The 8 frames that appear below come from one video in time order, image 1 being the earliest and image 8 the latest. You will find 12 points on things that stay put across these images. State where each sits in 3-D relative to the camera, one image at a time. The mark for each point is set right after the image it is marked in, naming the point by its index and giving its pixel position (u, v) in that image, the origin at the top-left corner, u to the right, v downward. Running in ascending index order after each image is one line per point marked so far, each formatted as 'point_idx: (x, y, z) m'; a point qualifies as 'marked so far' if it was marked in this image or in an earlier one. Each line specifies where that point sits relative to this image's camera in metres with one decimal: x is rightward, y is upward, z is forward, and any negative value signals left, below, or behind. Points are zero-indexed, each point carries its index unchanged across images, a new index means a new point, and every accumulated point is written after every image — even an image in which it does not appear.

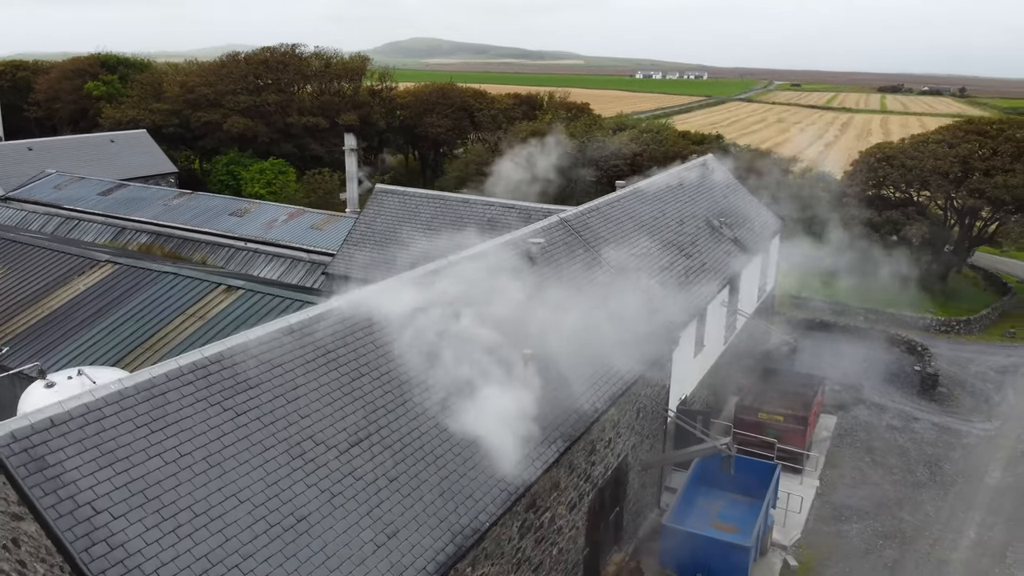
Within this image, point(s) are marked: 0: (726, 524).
0: (+3.0, -3.3, +11.8) m
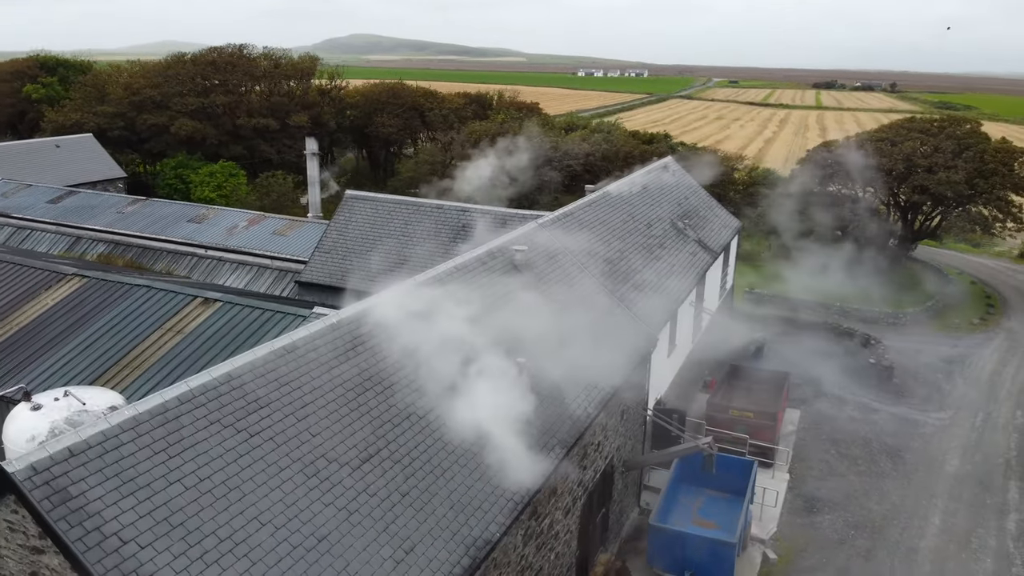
0: (+2.8, -3.3, +12.1) m
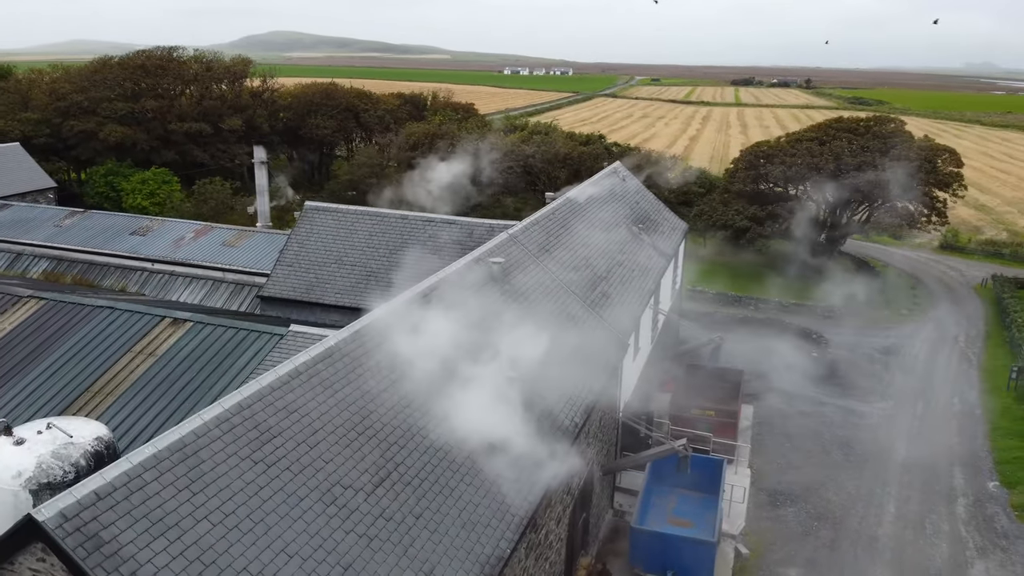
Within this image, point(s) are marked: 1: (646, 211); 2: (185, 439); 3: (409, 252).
0: (+2.5, -3.4, +12.4) m
1: (+3.2, +1.8, +19.9) m
2: (-2.4, -1.1, +6.1) m
3: (-1.8, +0.6, +14.6) m
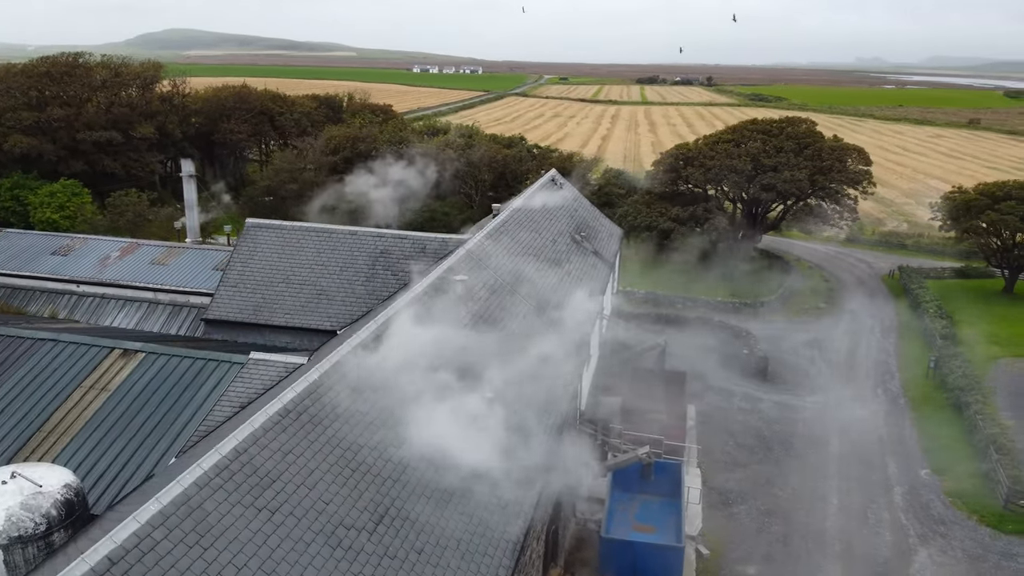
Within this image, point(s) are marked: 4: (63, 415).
0: (+2.0, -3.6, +12.6) m
1: (+1.7, +1.7, +20.1) m
2: (-2.3, -1.4, +5.9) m
3: (-2.6, +0.3, +14.3) m
4: (-5.4, -1.5, +10.1) m
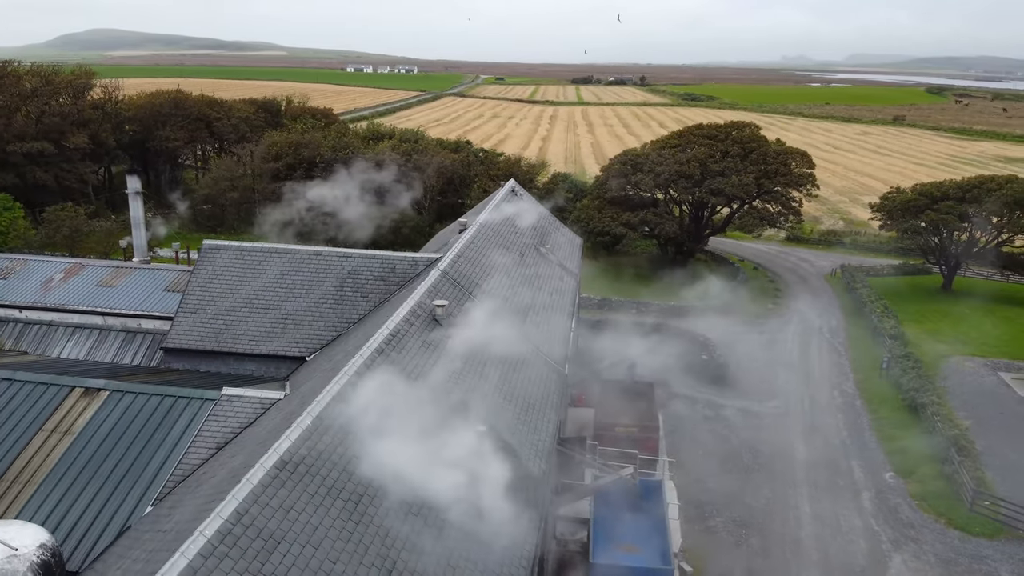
0: (+1.8, -3.9, +12.5) m
1: (+0.8, +1.4, +20.0) m
2: (-2.1, -1.8, +5.5) m
3: (-3.1, -0.1, +13.9) m
4: (-5.5, -1.9, +9.4) m
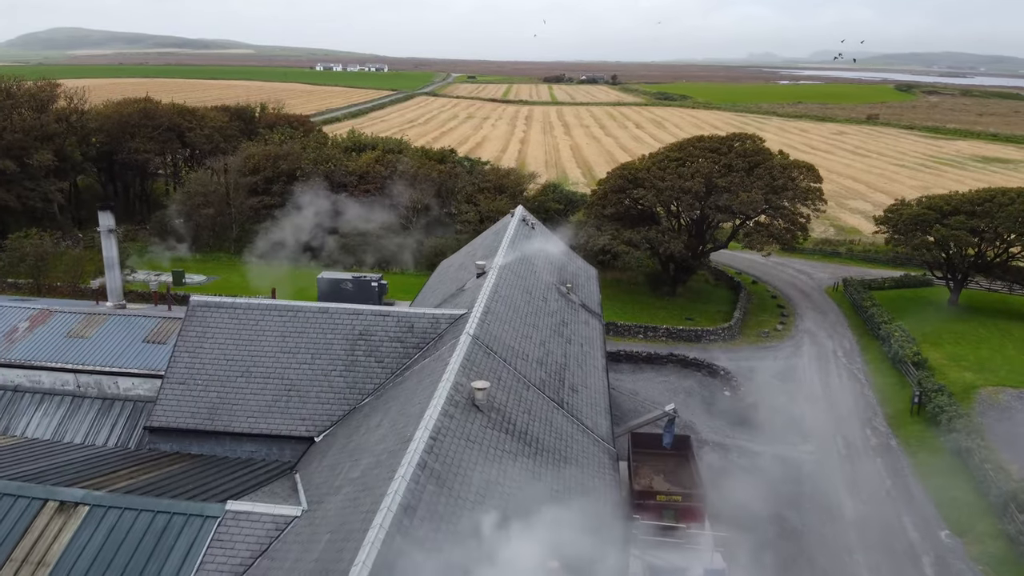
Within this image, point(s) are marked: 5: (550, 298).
0: (+2.4, -4.7, +10.9) m
1: (+1.1, +0.5, +18.3) m
2: (-1.3, -2.7, +3.8) m
3: (-2.5, -1.0, +12.1) m
4: (-4.8, -2.9, +7.6) m
5: (+0.7, -0.1, +15.5) m
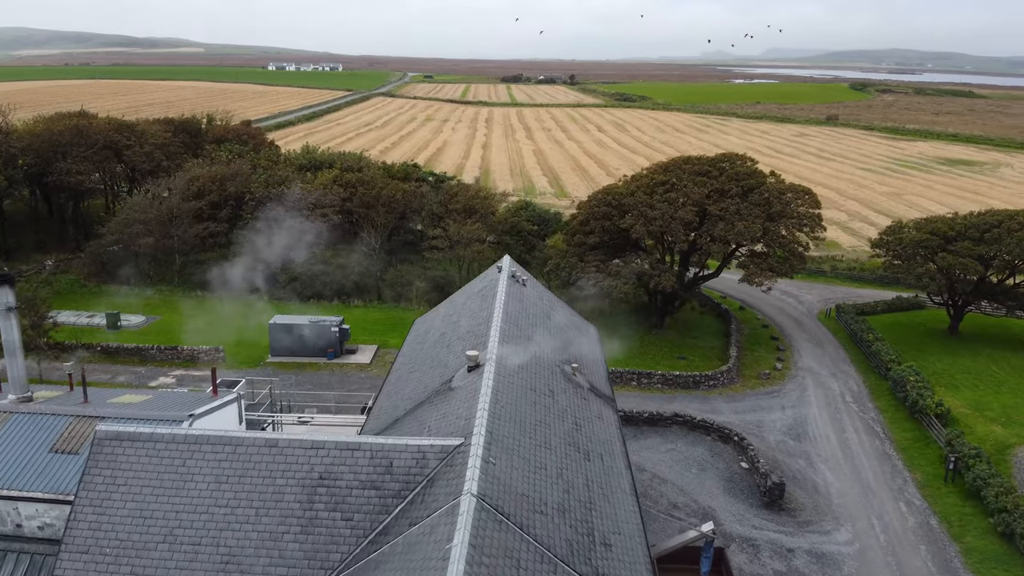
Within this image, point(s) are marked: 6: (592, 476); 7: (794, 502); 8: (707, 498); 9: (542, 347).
0: (+2.6, -6.1, +8.2) m
1: (+0.9, -0.8, +15.5) m
2: (-0.7, -4.2, +0.8) m
3: (-2.4, -2.4, +9.1) m
4: (-4.4, -4.4, +4.5) m
5: (+0.7, -1.5, +12.6) m
6: (+1.0, -2.4, +10.8) m
7: (+6.1, -4.6, +18.2) m
8: (+4.1, -4.5, +17.8) m
9: (+0.5, -1.0, +13.9) m
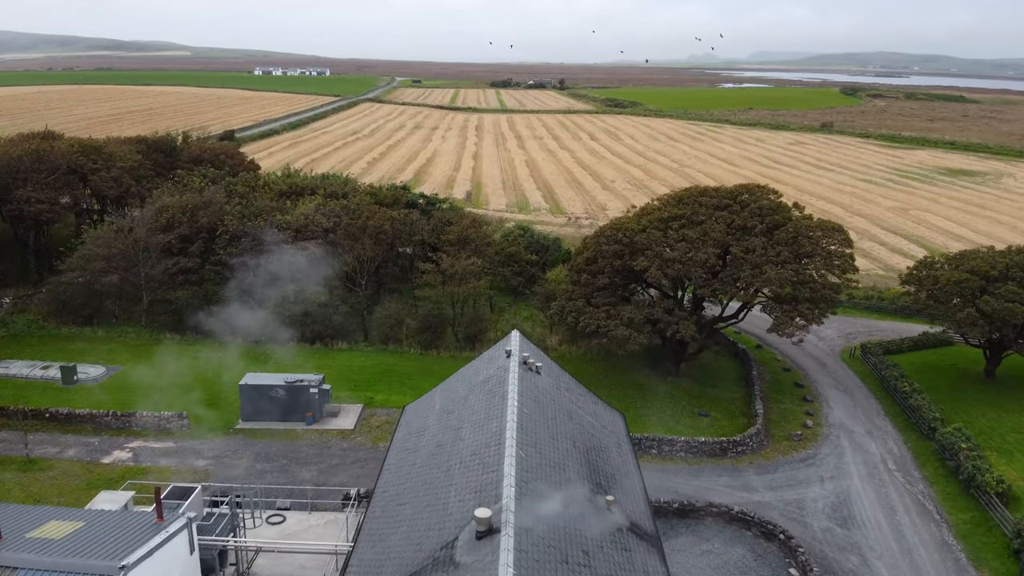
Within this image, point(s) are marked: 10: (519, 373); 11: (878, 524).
0: (+2.9, -7.6, +5.3) m
1: (+1.2, -2.3, +12.6) m
2: (-0.3, -5.6, -2.1) m
3: (-2.1, -3.9, +6.2) m
4: (-4.0, -5.9, +1.5) m
5: (+0.9, -3.0, +9.7) m
6: (+1.3, -3.9, +7.9) m
7: (+6.3, -6.1, +15.3) m
8: (+4.3, -6.0, +14.9) m
9: (+0.8, -2.5, +11.0) m
10: (+0.1, -1.4, +13.1) m
11: (+8.6, -5.5, +19.7) m
